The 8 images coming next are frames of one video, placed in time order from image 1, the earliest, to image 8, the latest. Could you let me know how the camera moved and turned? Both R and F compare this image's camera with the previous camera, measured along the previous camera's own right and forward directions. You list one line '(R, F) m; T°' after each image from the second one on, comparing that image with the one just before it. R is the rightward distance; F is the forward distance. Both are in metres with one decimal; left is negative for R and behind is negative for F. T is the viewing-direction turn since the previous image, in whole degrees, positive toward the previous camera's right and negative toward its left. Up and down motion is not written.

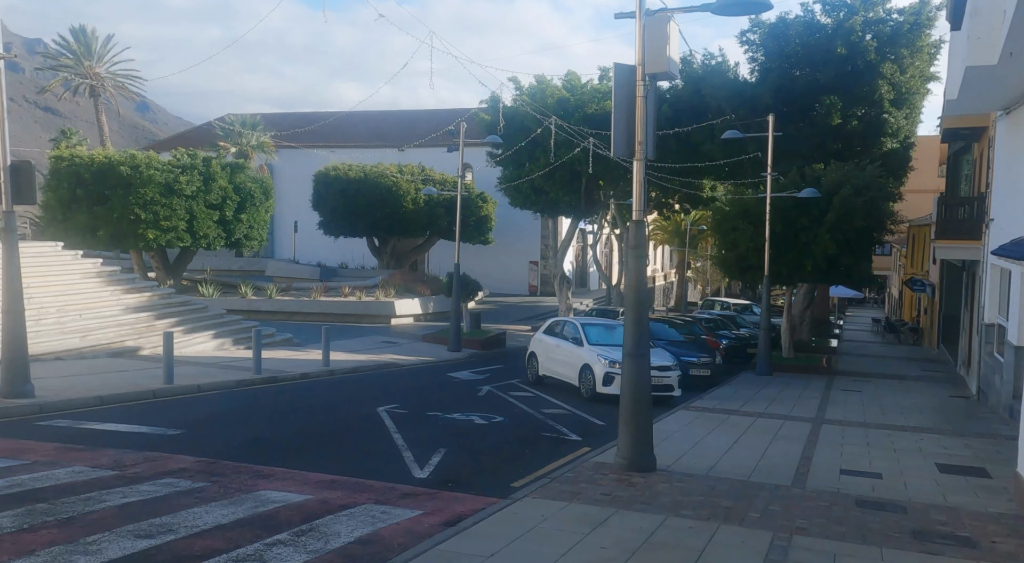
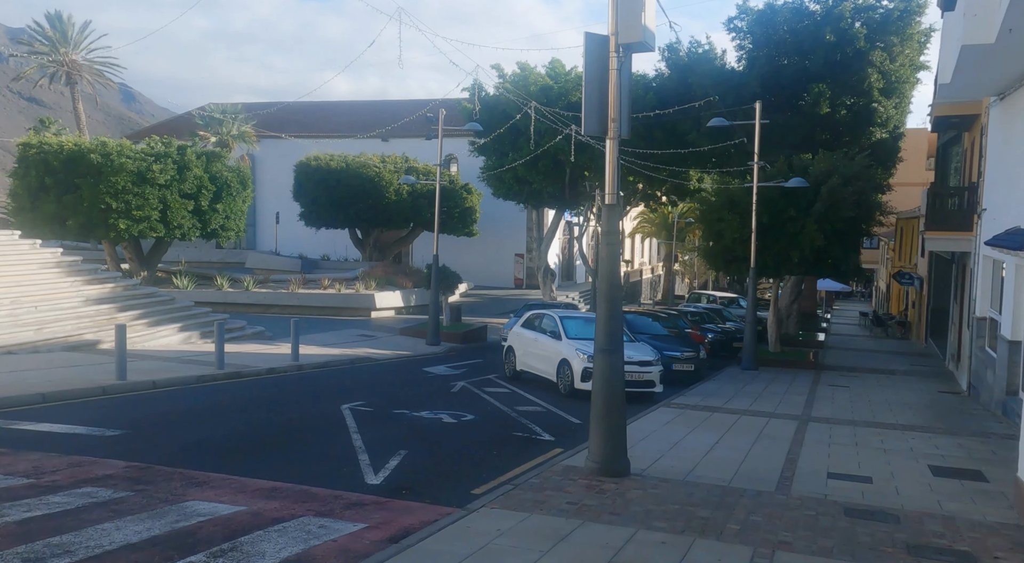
(+0.3, +0.7) m; +1°
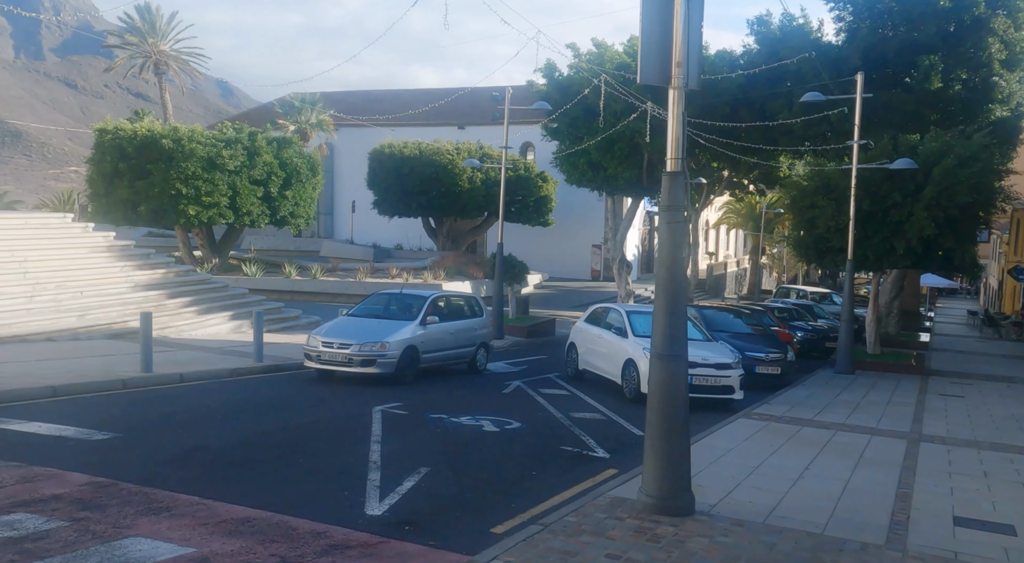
(+0.4, +1.7) m; -5°
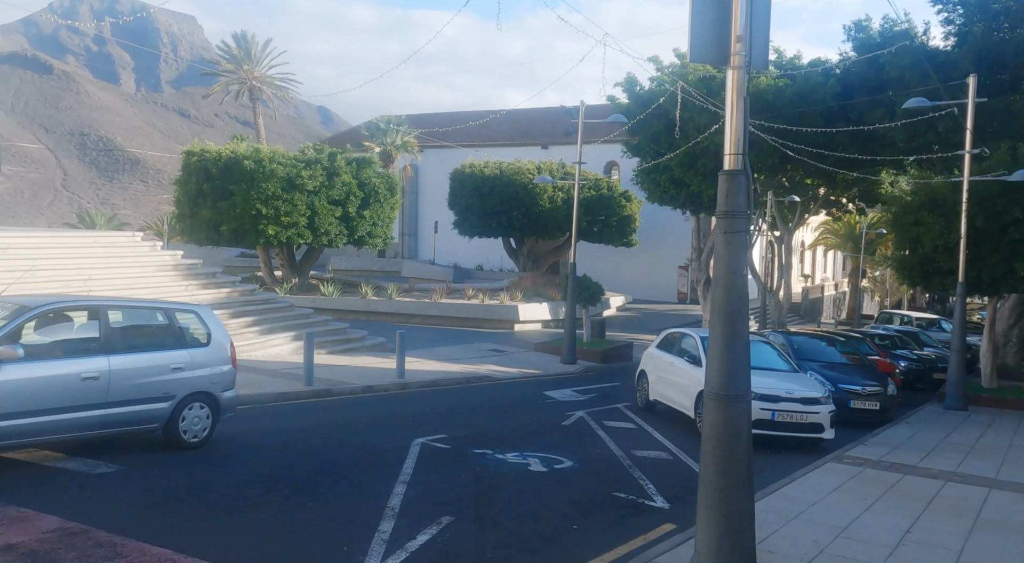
(+0.4, +1.2) m; -6°
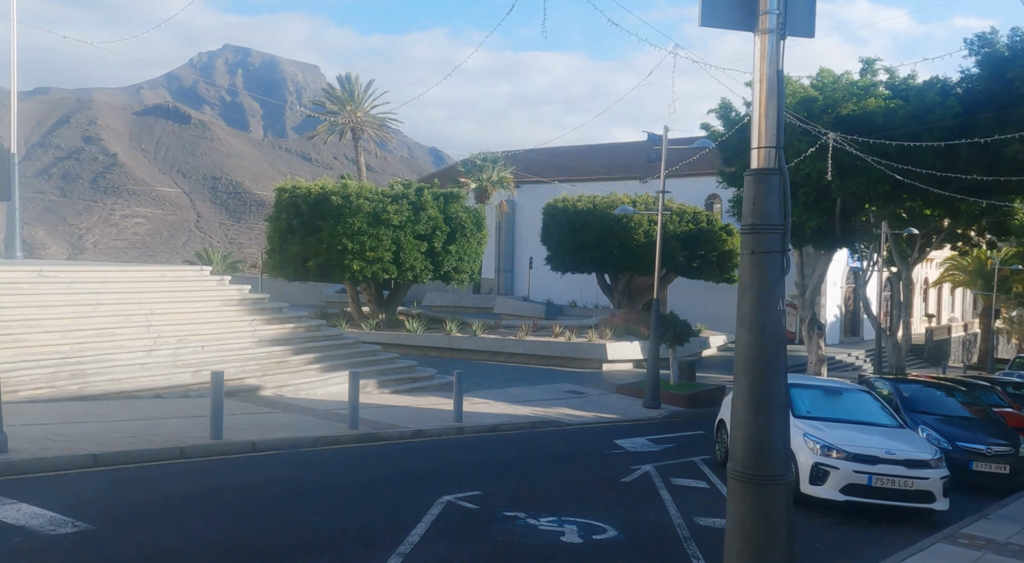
(+0.7, +1.4) m; -7°
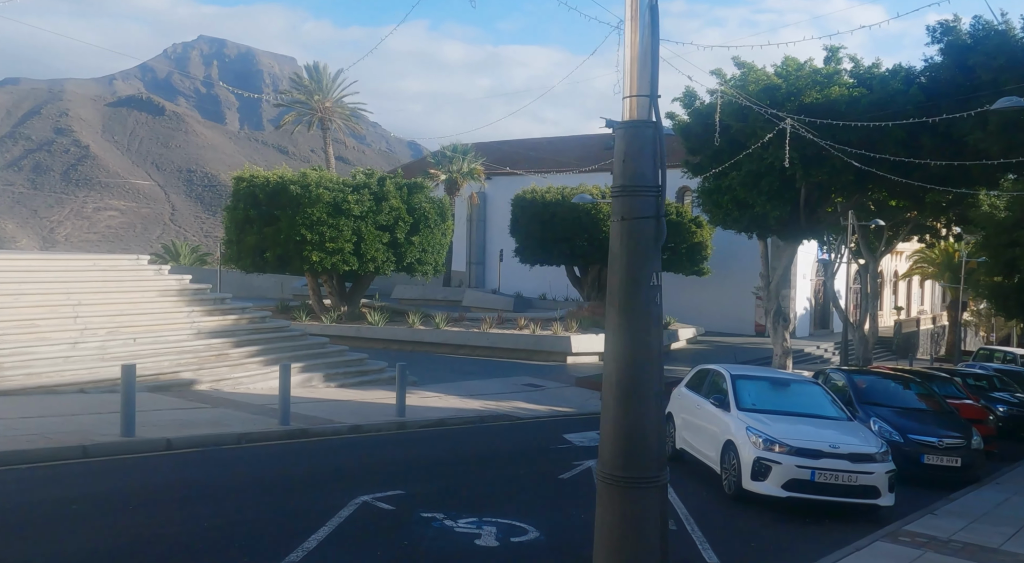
(+0.6, +0.6) m; +1°
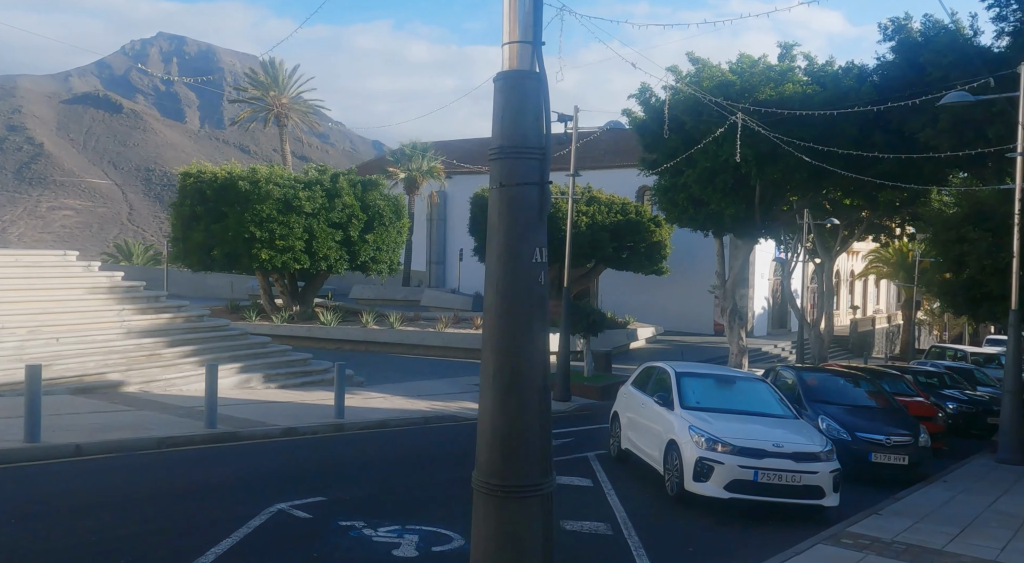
(+0.3, +0.5) m; +2°
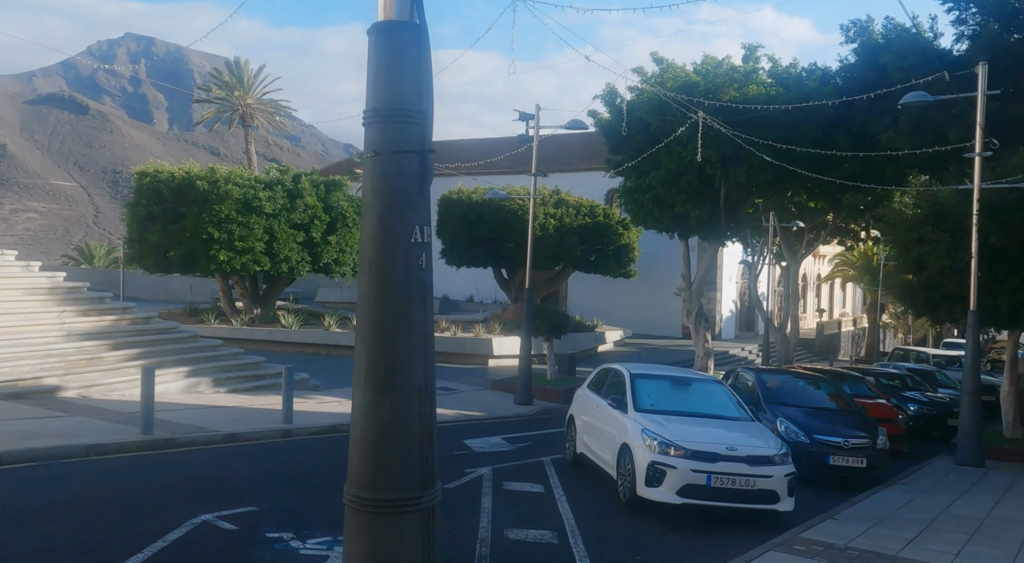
(+0.3, +0.4) m; +2°
